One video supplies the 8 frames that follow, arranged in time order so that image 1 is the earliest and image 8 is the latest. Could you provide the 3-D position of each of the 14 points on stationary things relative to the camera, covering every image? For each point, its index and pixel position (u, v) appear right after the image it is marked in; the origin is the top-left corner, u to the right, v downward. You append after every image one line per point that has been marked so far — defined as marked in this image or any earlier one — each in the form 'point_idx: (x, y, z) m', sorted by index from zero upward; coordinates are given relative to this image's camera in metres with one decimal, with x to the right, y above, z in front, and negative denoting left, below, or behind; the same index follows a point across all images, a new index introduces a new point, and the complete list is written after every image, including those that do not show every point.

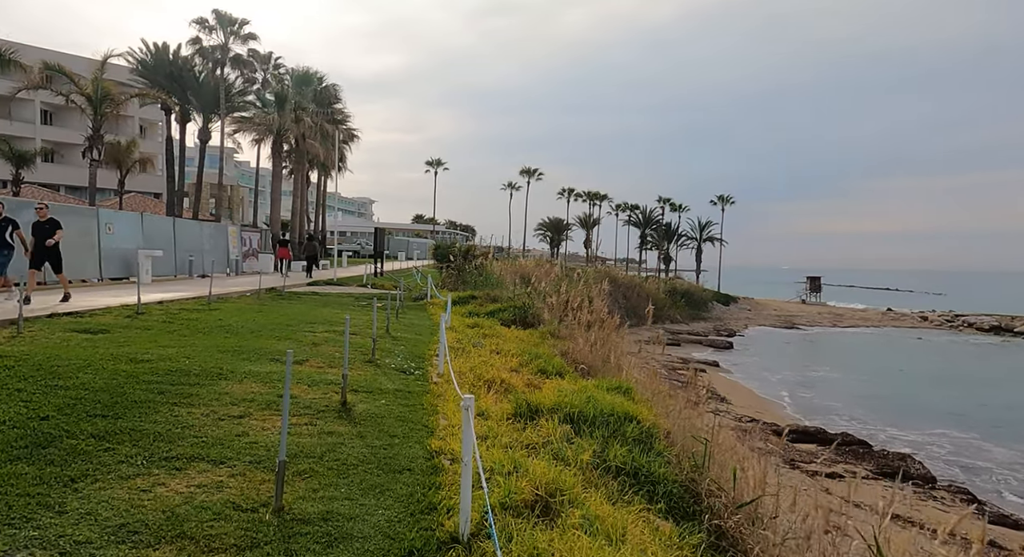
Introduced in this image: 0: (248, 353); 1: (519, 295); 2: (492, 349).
0: (-3.2, -0.9, +8.6) m
1: (+0.1, -0.4, +17.6) m
2: (-0.3, -1.1, +10.9) m
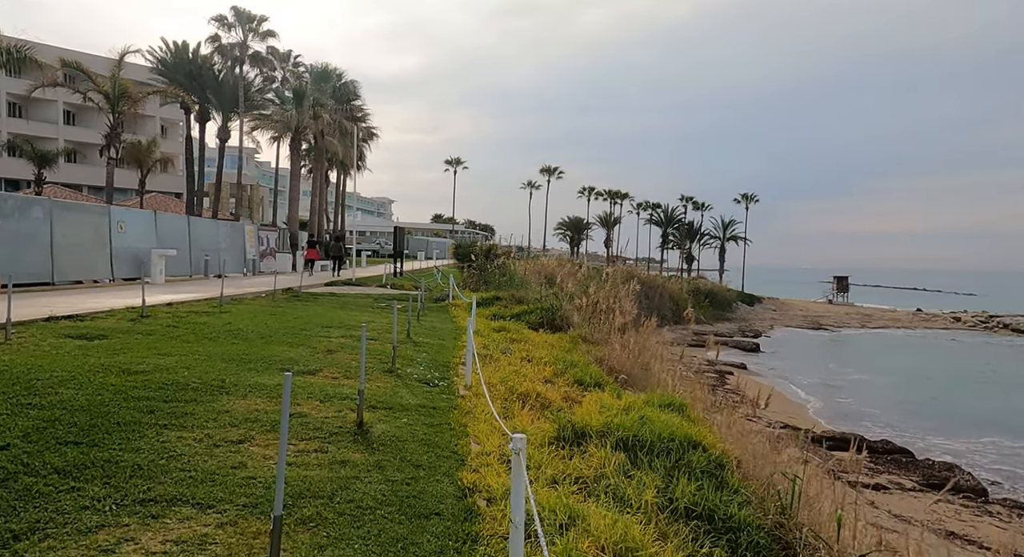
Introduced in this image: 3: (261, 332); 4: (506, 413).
0: (-2.8, -0.9, +7.8) m
1: (+0.8, -0.4, +16.7) m
2: (+0.1, -1.1, +10.0) m
3: (-3.6, -0.8, +10.1) m
4: (0.0, -1.3, +6.7) m
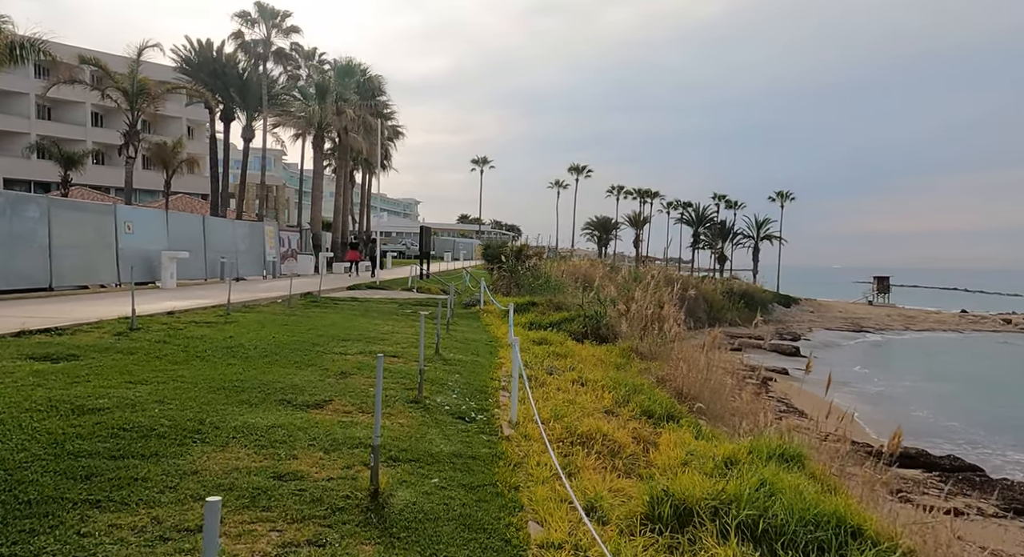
0: (-2.3, -1.0, +6.3) m
1: (+1.6, -0.5, +15.1) m
2: (+0.7, -1.2, +8.4) m
3: (-3.0, -0.9, +8.6) m
4: (+0.4, -1.3, +5.1) m
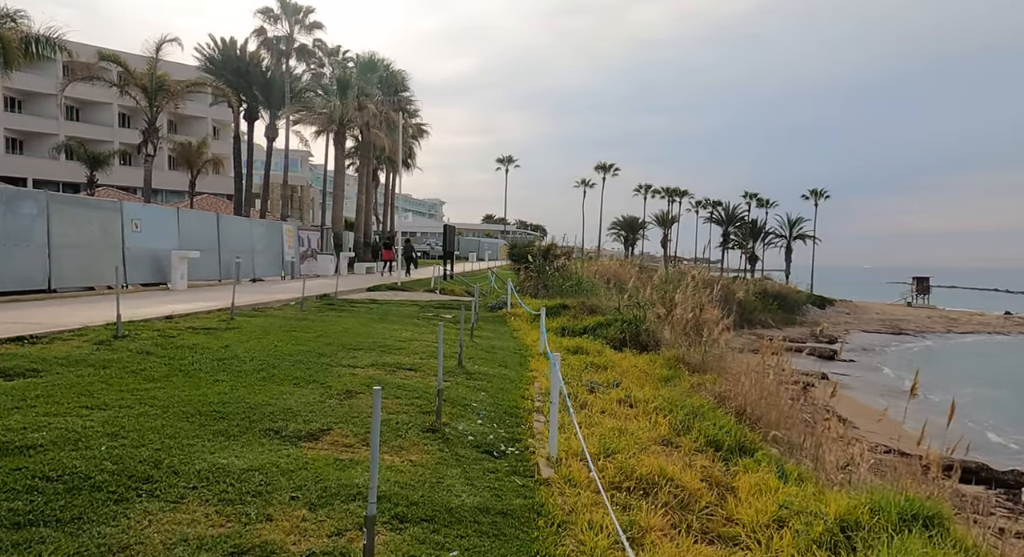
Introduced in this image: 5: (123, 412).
0: (-2.0, -1.0, +5.2) m
1: (+2.2, -0.5, +13.8) m
2: (+1.1, -1.2, +7.2) m
3: (-2.6, -0.9, +7.5) m
4: (+0.7, -1.4, +3.8) m
5: (-2.8, -0.9, +5.0) m
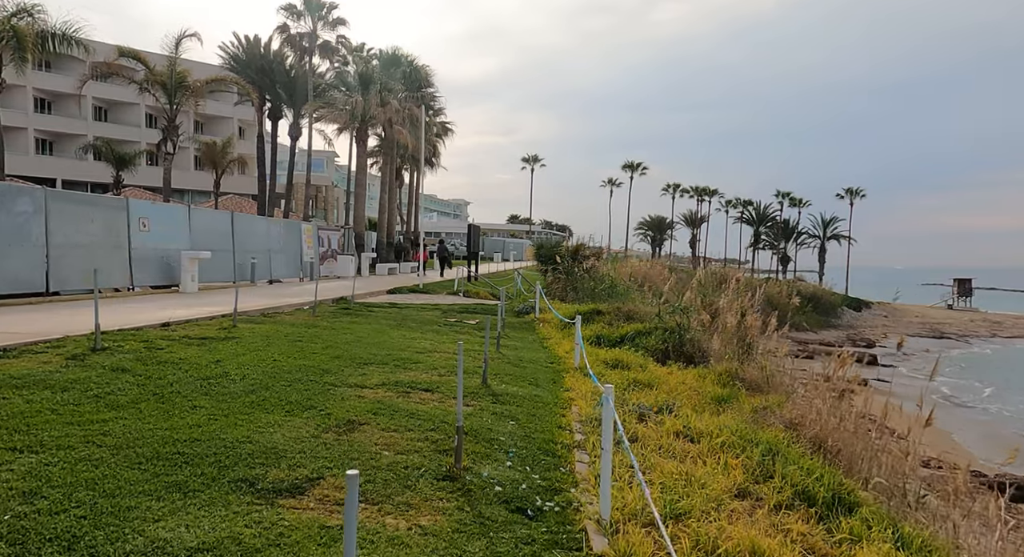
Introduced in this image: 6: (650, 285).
0: (-1.8, -1.1, +4.1) m
1: (+2.7, -0.6, +12.6) m
2: (+1.4, -1.3, +6.0) m
3: (-2.3, -0.9, +6.4) m
4: (+0.8, -1.4, +2.7) m
5: (-2.5, -1.0, +4.0) m
6: (+3.8, -0.2, +19.3) m
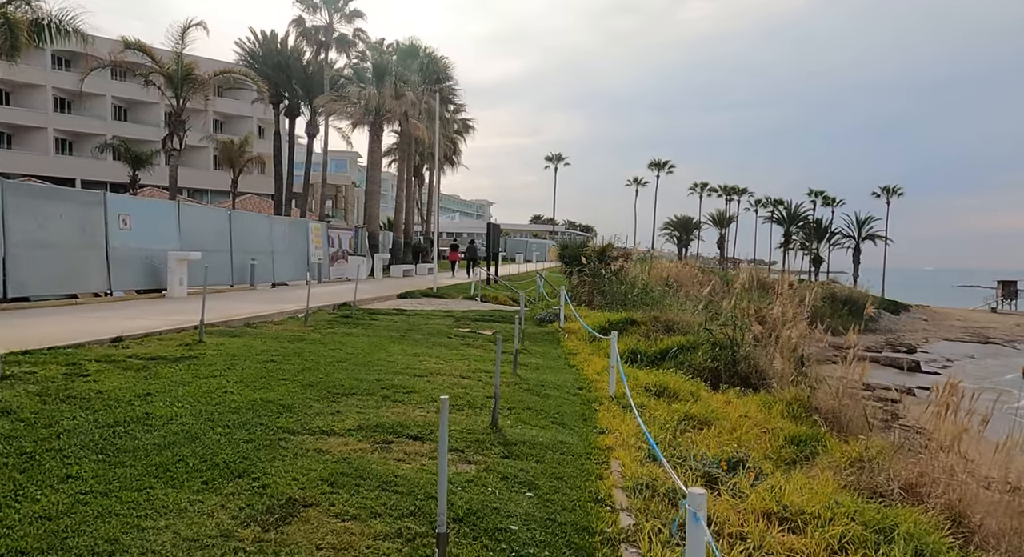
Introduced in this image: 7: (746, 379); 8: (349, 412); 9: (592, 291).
0: (-1.8, -1.1, +2.4) m
1: (+3.0, -0.7, +10.7) m
2: (+1.5, -1.3, +4.2) m
3: (-2.2, -1.0, +4.8) m
4: (+0.8, -1.5, +0.9) m
5: (-2.5, -1.1, +2.3) m
6: (+4.3, -0.2, +17.4) m
7: (+3.1, -1.3, +9.3) m
8: (-1.3, -1.0, +5.6) m
9: (+2.3, -0.4, +19.8) m
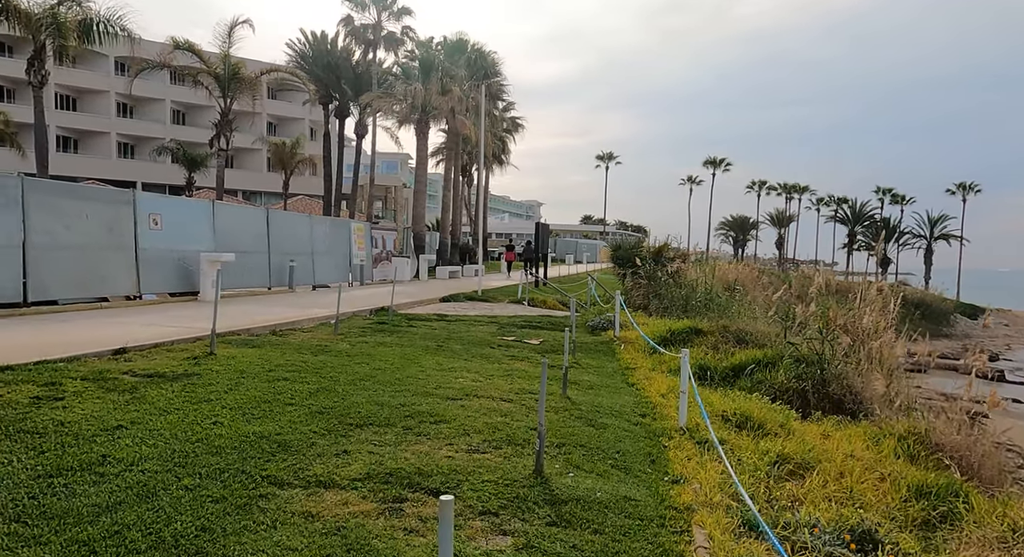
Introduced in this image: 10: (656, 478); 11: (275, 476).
0: (-1.7, -1.2, +1.4) m
1: (+3.7, -0.7, +9.3) m
2: (+1.7, -1.4, +2.9) m
3: (-1.9, -1.0, +3.7) m
4: (+0.8, -1.5, -0.3) m
5: (-2.4, -1.1, +1.3) m
6: (+5.4, -0.3, +15.9) m
7: (+3.6, -1.4, +7.9) m
8: (-1.0, -1.1, +4.5) m
9: (+3.6, -0.4, +18.4) m
10: (+0.9, -1.3, +4.6) m
11: (-1.3, -1.1, +4.0) m
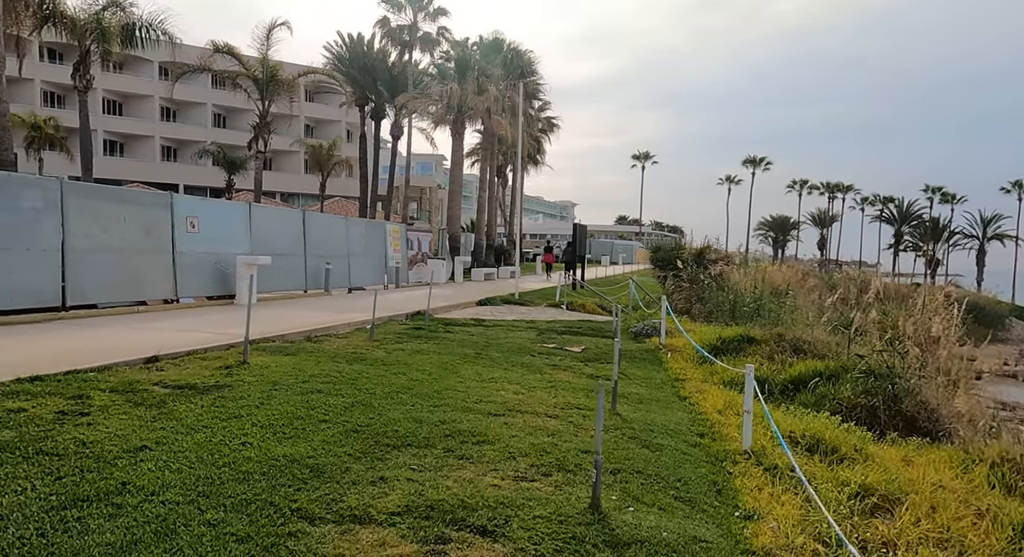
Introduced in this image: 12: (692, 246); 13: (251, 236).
0: (-1.5, -1.2, +1.0) m
1: (+4.2, -0.8, +8.7) m
2: (+1.9, -1.4, +2.4) m
3: (-1.7, -1.1, +3.4) m
4: (+0.9, -1.6, -0.8) m
5: (-2.3, -1.2, +1.0) m
6: (+6.3, -0.4, +15.2) m
7: (+4.1, -1.4, +7.3) m
8: (-0.7, -1.2, +4.2) m
9: (+4.6, -0.5, +17.8) m
10: (+1.2, -1.4, +4.2) m
11: (-1.0, -1.2, +3.6) m
12: (+5.1, +0.9, +19.9) m
13: (-5.3, +0.9, +14.7) m
